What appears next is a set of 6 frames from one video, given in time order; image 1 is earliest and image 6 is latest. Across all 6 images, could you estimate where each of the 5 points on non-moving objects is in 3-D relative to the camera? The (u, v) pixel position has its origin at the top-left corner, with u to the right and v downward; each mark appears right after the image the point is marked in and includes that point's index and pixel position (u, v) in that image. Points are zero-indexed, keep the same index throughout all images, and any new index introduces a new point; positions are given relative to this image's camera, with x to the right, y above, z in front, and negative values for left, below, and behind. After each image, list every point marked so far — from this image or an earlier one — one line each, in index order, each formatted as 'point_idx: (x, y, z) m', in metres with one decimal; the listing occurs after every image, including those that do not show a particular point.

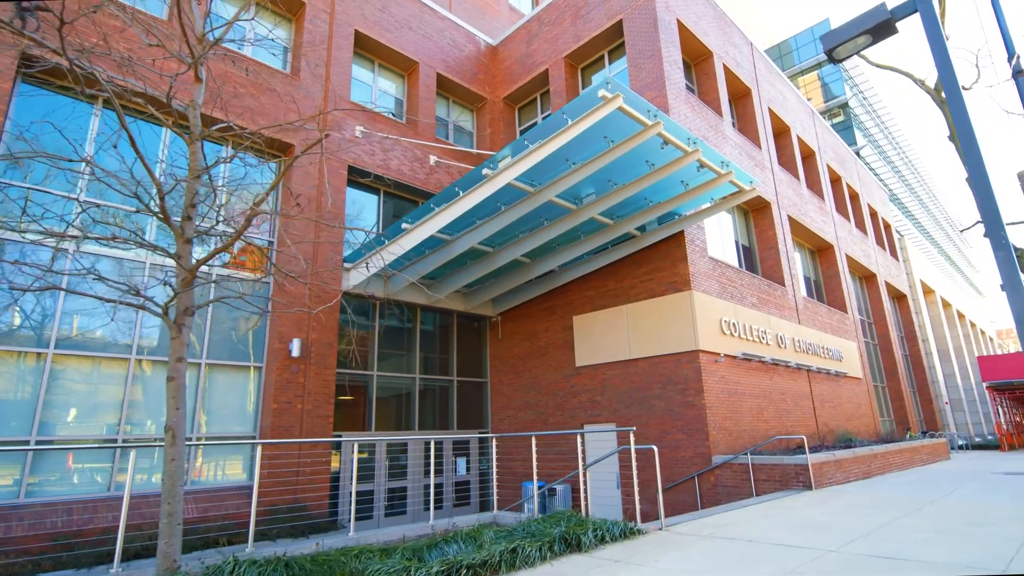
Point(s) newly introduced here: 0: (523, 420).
0: (+0.3, -3.1, +13.7) m
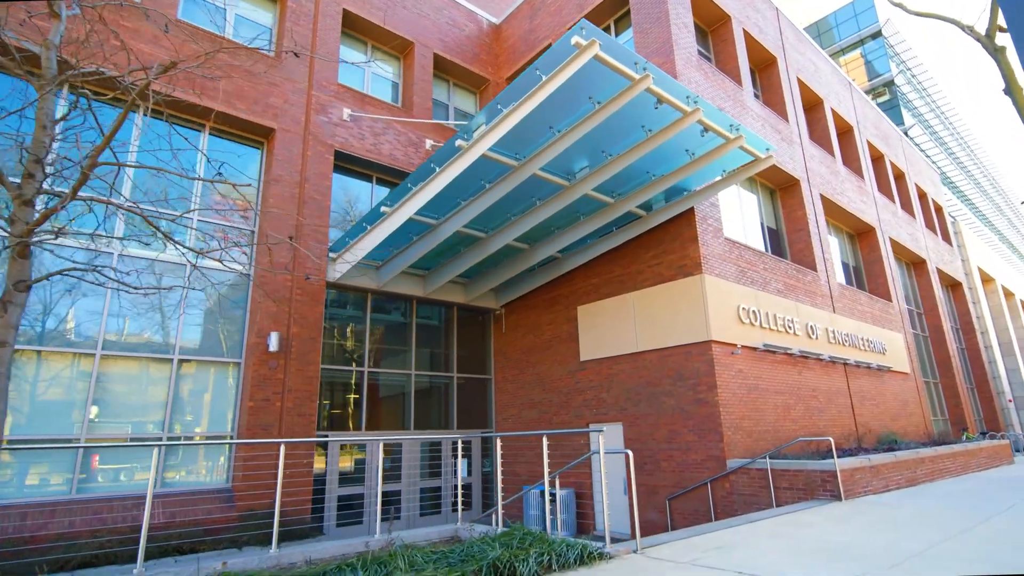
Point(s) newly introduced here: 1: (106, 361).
0: (+0.3, -2.8, +12.7) m
1: (-6.3, -1.1, +9.2) m
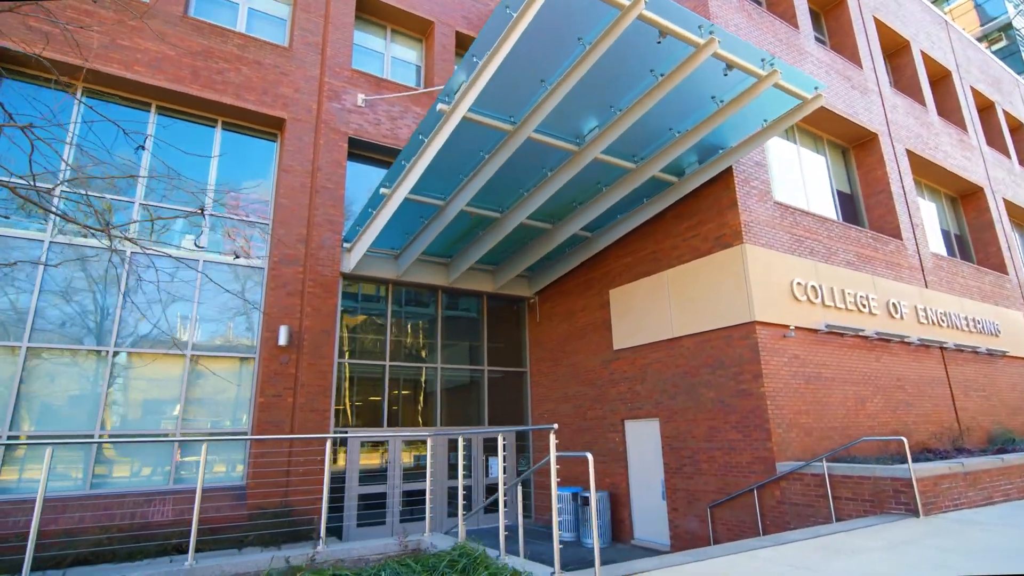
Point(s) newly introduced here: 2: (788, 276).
0: (+1.0, -2.5, +11.7) m
1: (-6.1, -1.1, +9.2) m
2: (+4.1, +0.2, +8.8) m
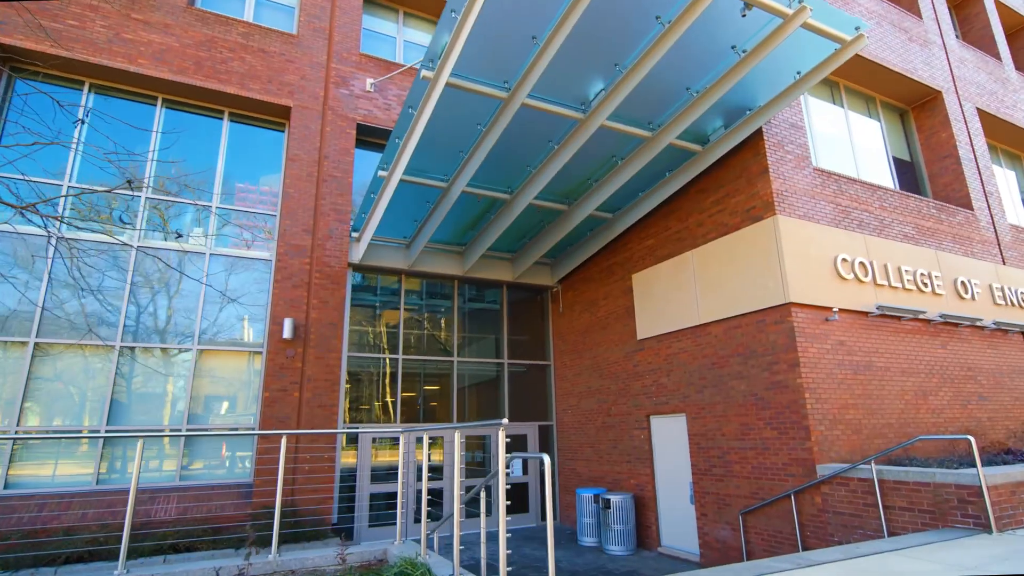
0: (+1.4, -2.3, +10.9) m
1: (-6.0, -1.0, +9.0) m
2: (+4.2, +0.5, +7.7) m
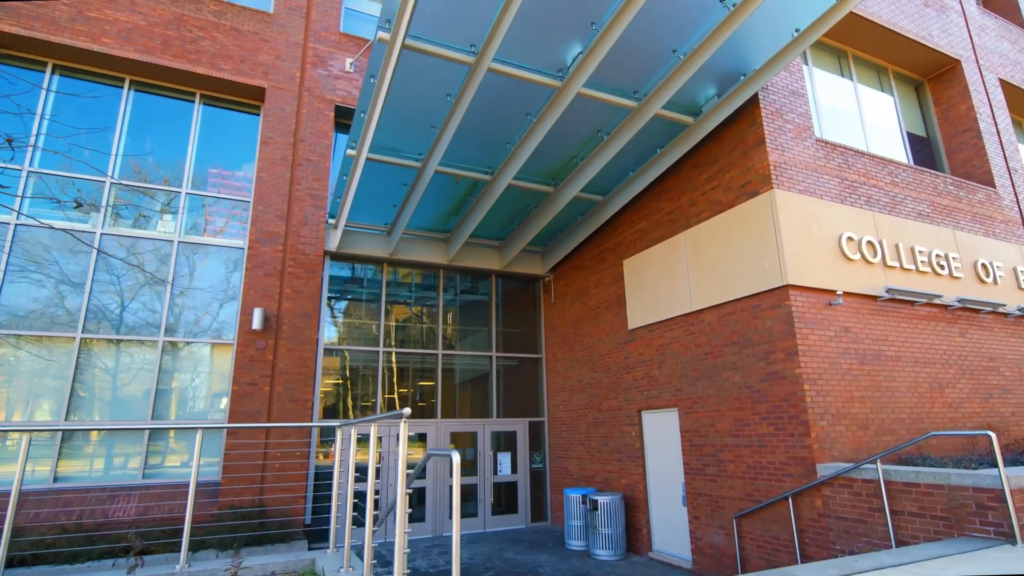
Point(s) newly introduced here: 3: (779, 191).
0: (+1.2, -2.1, +10.3) m
1: (-6.2, -0.8, +8.6) m
2: (+3.9, +0.7, +7.0) m
3: (+3.1, +1.1, +6.8) m
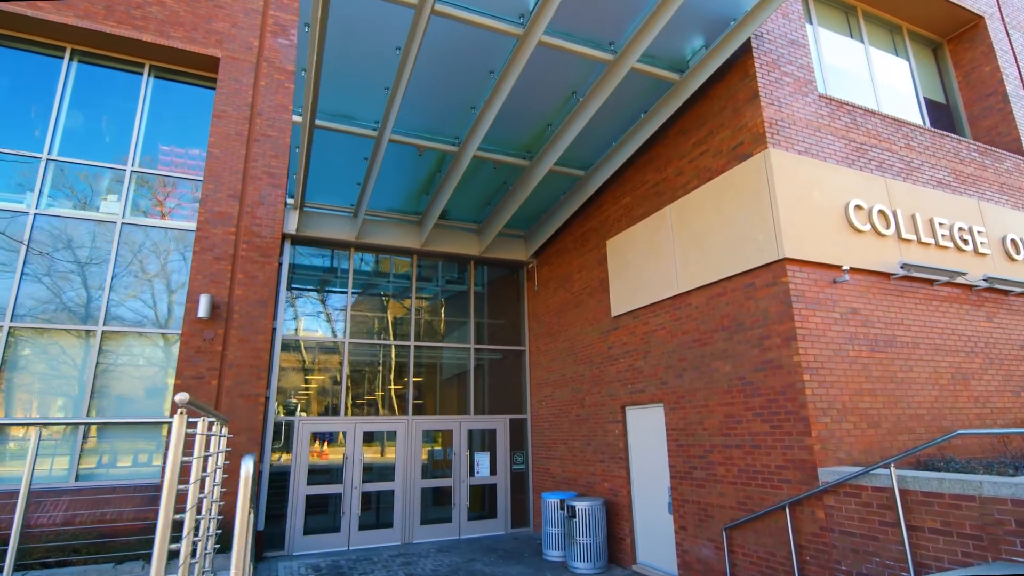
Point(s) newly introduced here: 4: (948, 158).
0: (+0.8, -1.8, +9.4) m
1: (-6.7, -0.6, +7.8) m
2: (+3.4, +0.9, +6.1) m
3: (+2.6, +1.4, +5.8) m
4: (+5.4, +1.6, +7.3) m
